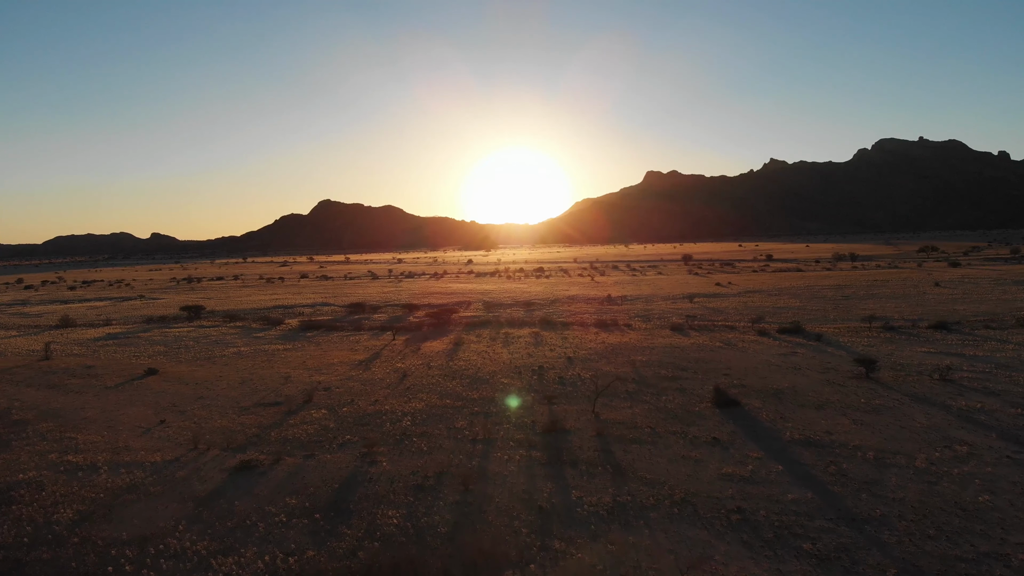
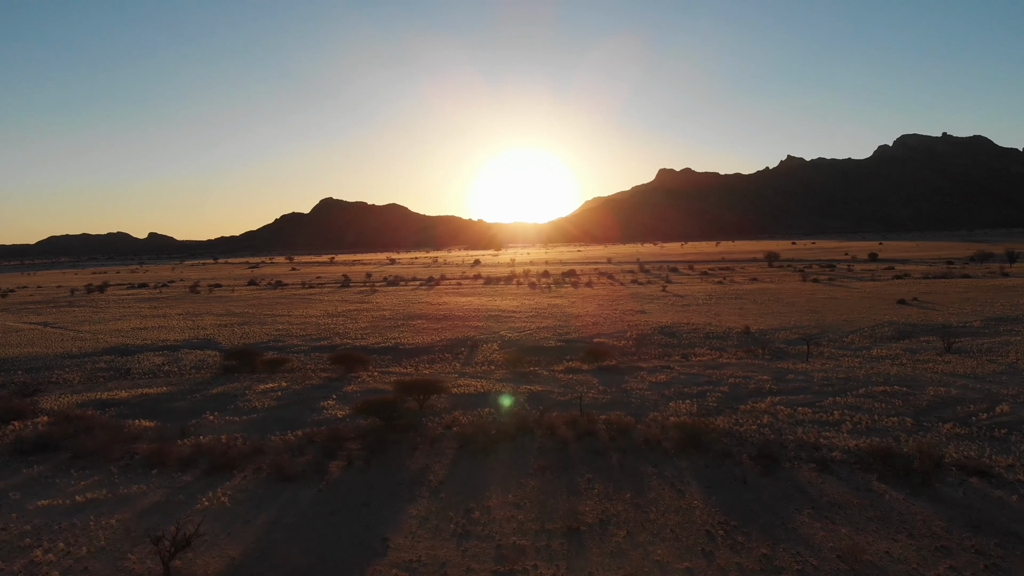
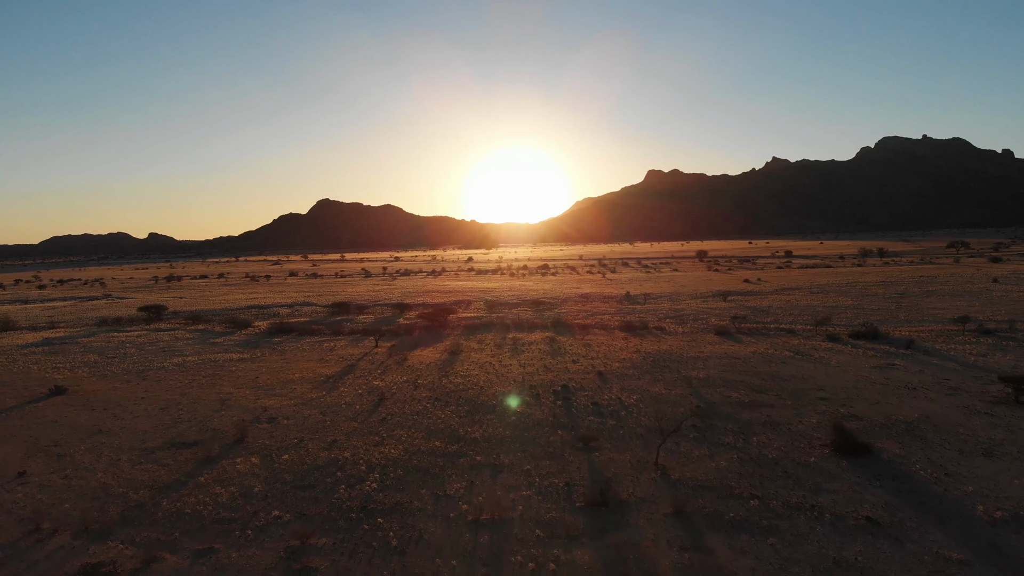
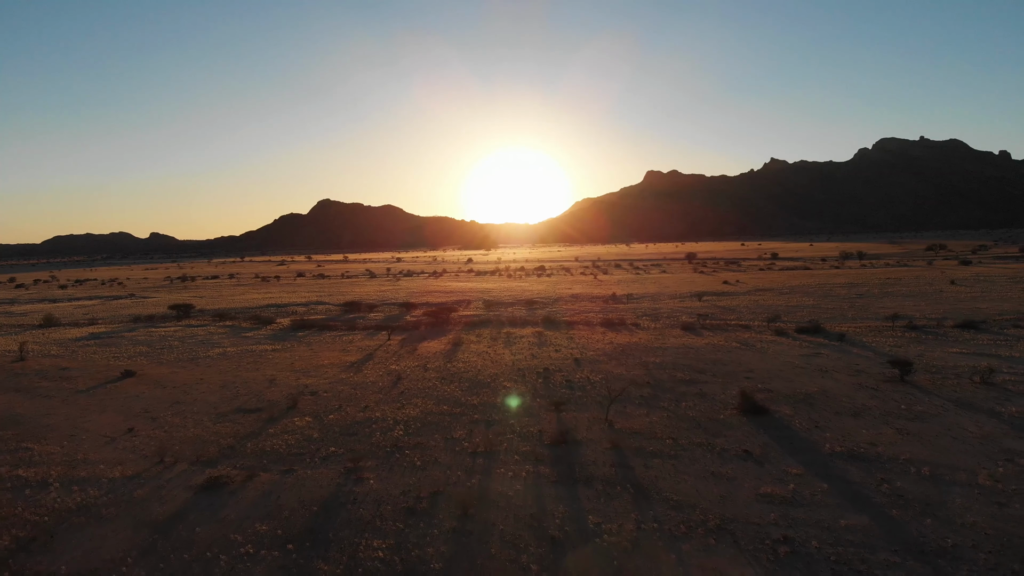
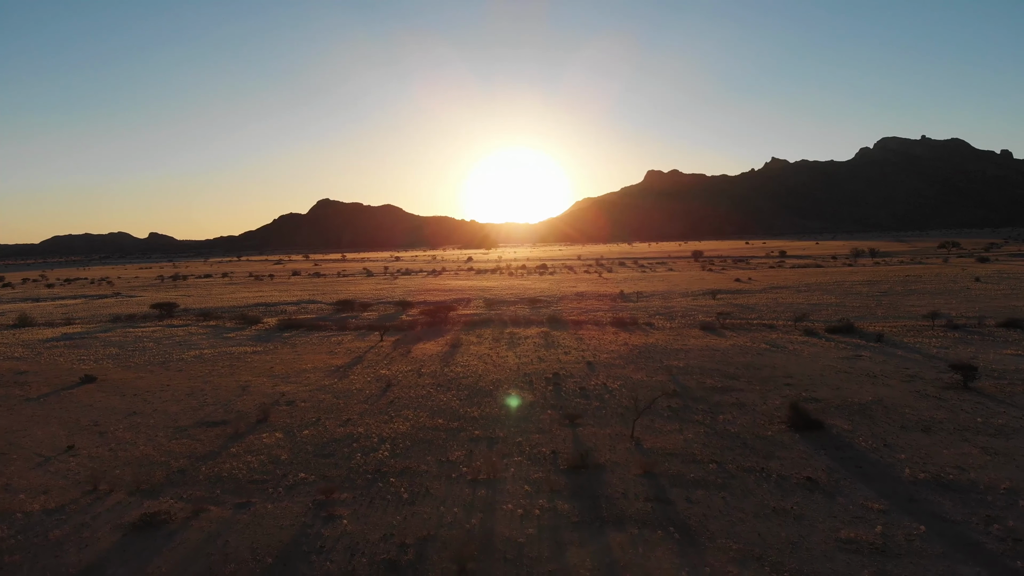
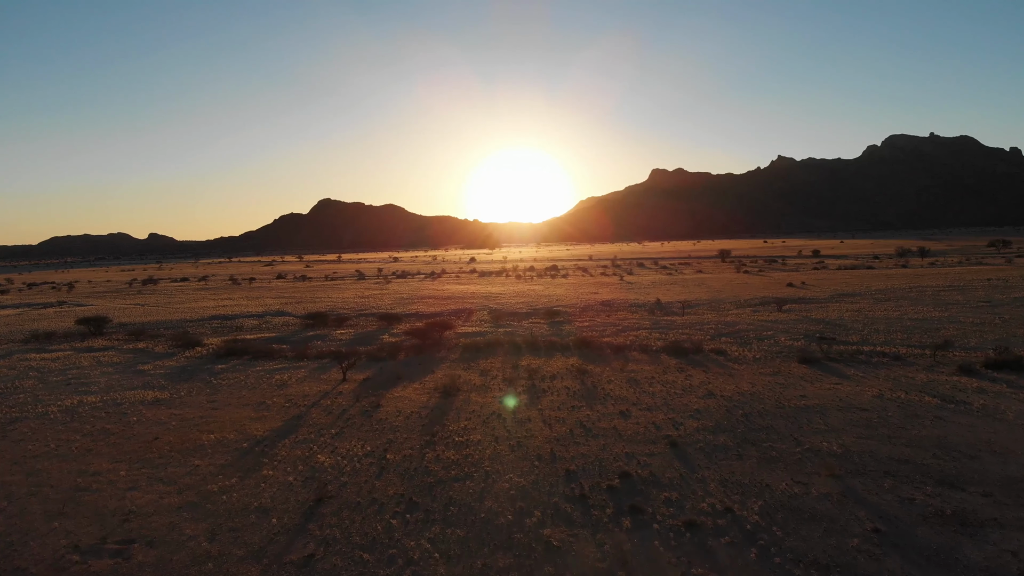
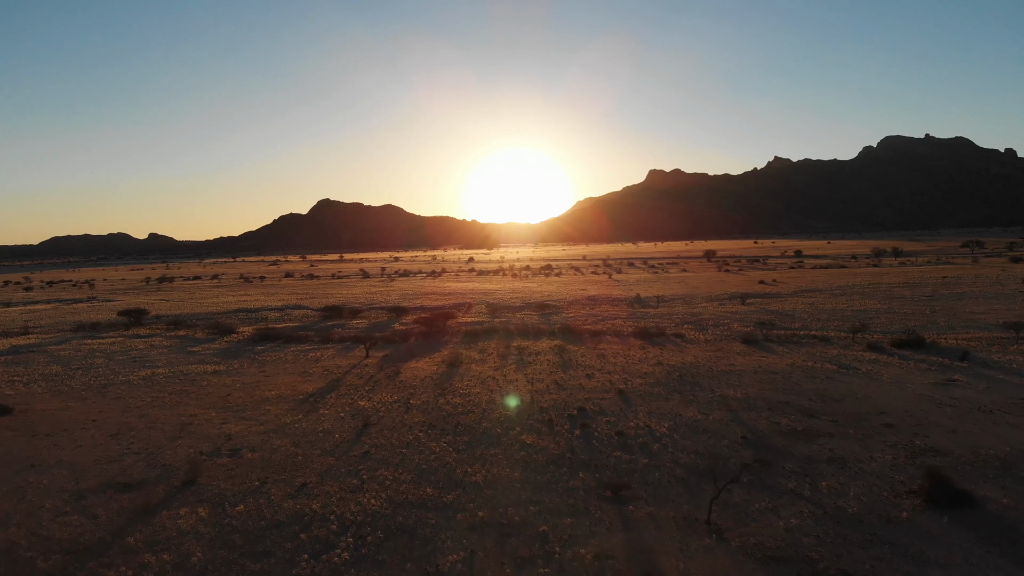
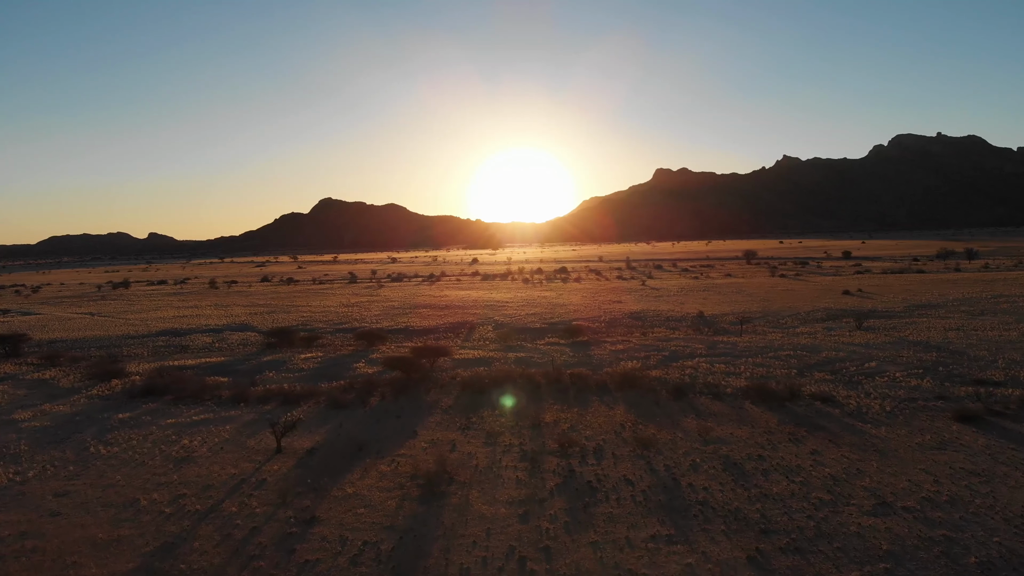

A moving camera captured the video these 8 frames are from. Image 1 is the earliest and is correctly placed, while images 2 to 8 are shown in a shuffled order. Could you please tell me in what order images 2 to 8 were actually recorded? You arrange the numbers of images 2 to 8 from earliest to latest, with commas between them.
4, 5, 3, 7, 6, 8, 2
